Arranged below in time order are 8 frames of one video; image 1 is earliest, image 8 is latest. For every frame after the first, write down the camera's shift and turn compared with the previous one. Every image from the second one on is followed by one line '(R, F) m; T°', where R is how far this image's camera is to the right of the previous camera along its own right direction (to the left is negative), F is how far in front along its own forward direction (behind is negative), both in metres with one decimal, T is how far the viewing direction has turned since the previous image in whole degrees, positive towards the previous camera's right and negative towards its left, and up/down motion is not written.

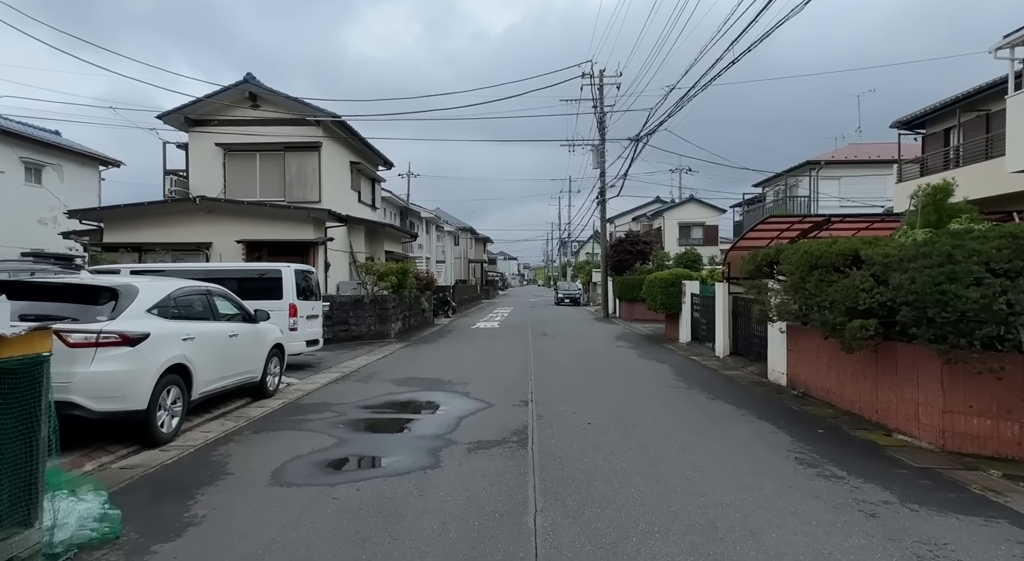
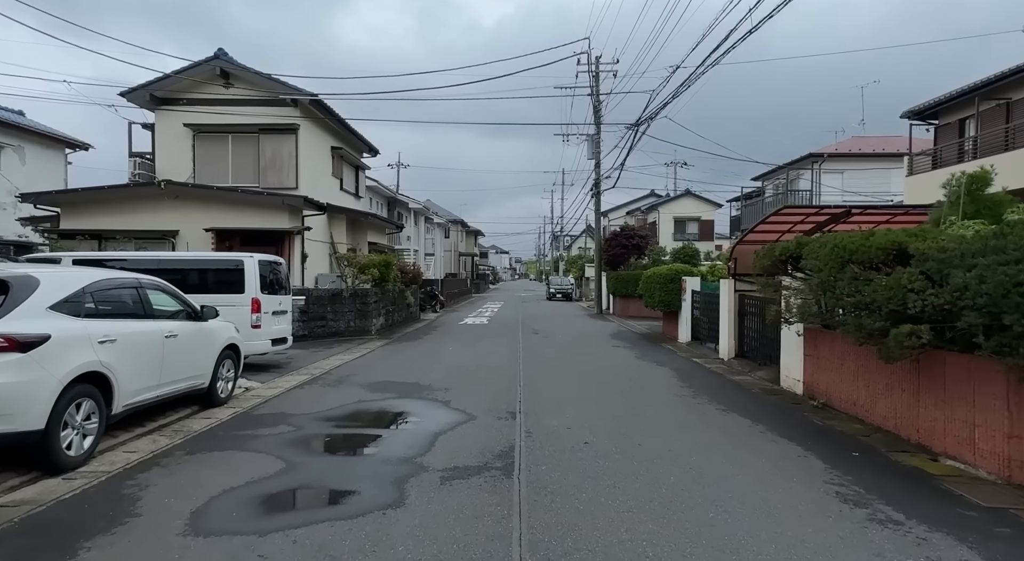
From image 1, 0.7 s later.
(+0.1, +1.1) m; +1°
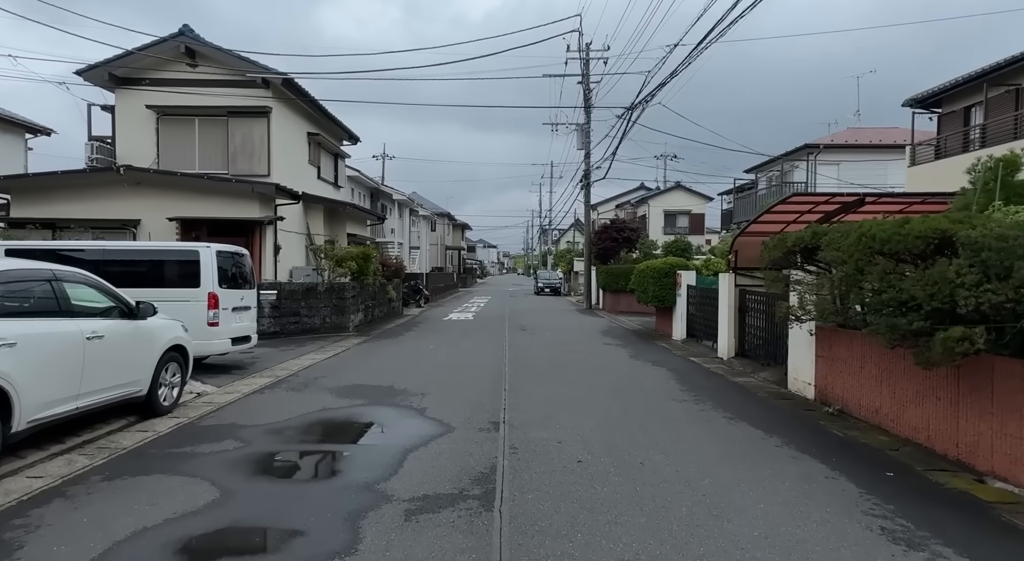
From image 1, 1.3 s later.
(+0.1, +0.9) m; +1°
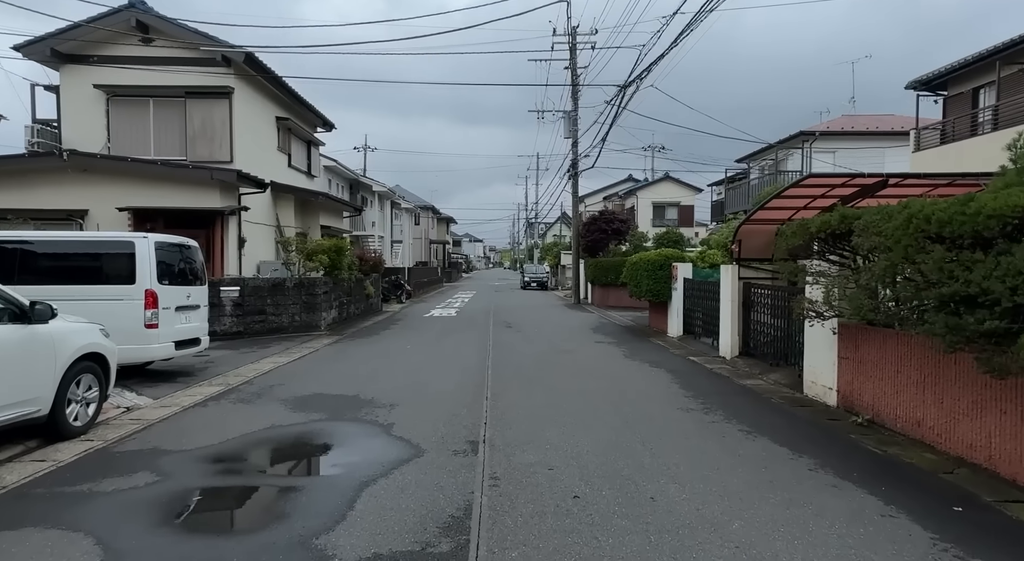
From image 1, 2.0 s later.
(+0.1, +1.1) m; +1°
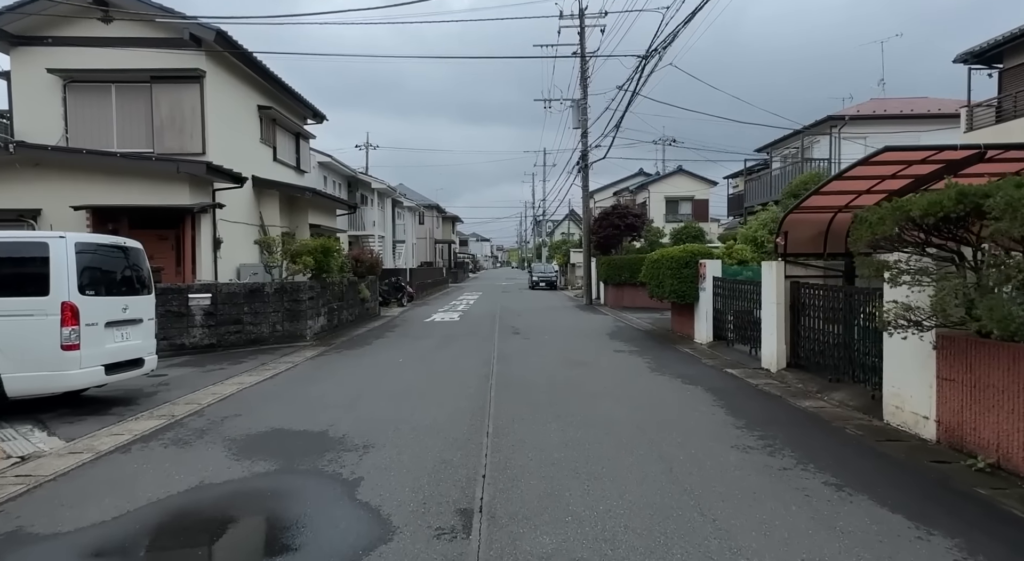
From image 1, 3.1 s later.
(0.0, +1.6) m; -1°
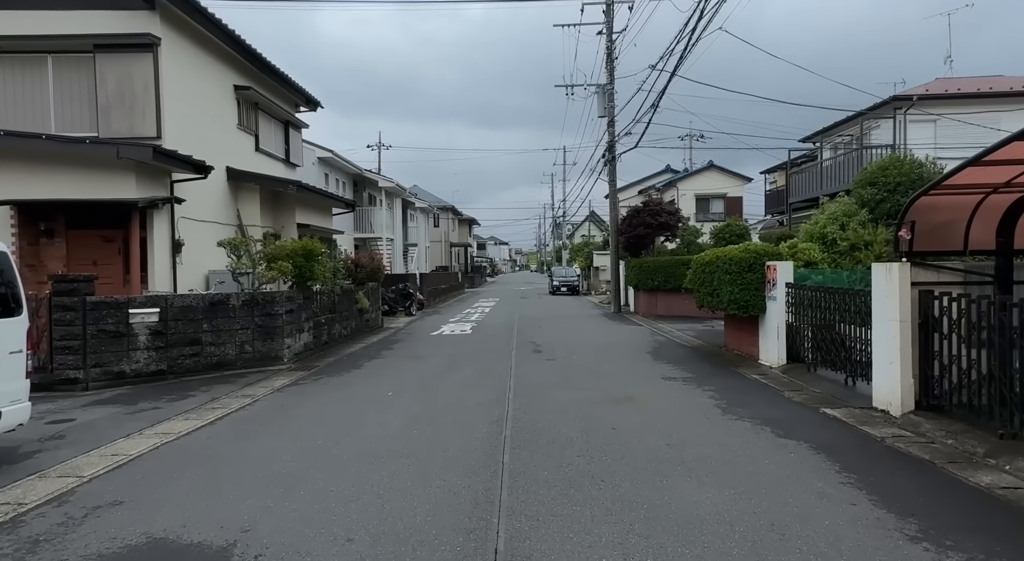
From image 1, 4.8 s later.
(0.0, +2.5) m; -2°
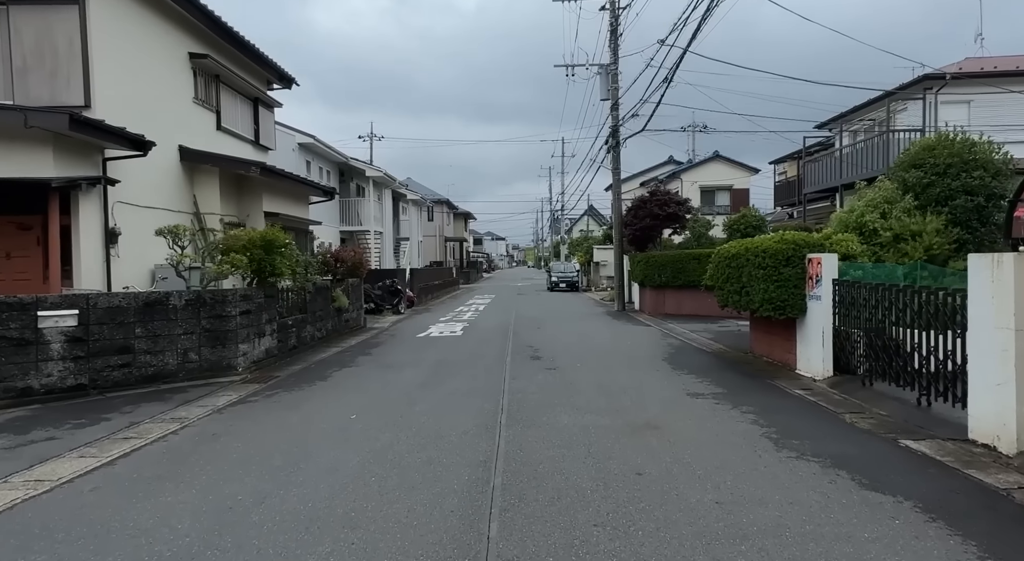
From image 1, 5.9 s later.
(+0.1, +1.6) m; 0°
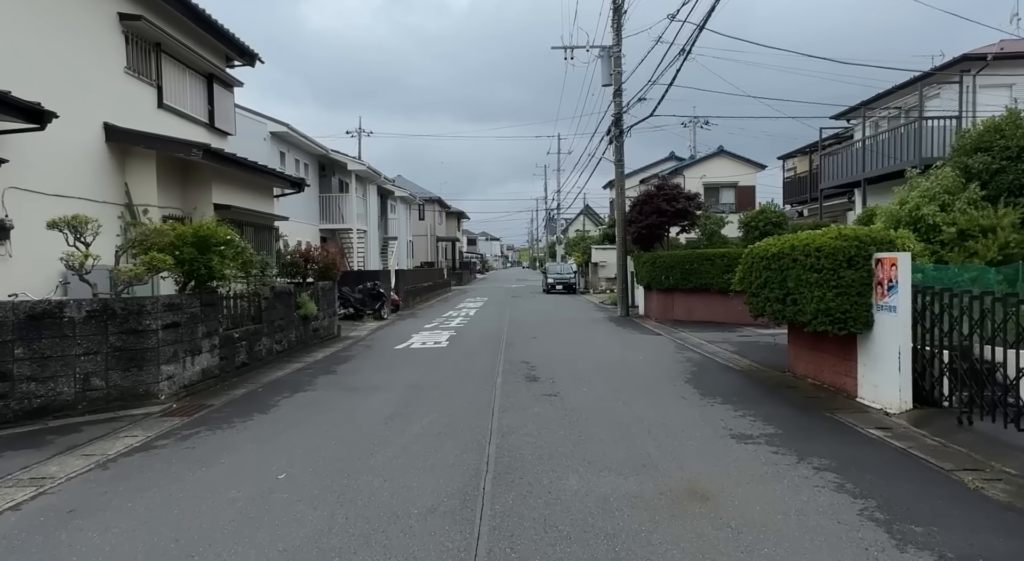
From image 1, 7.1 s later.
(+0.1, +1.9) m; +1°
